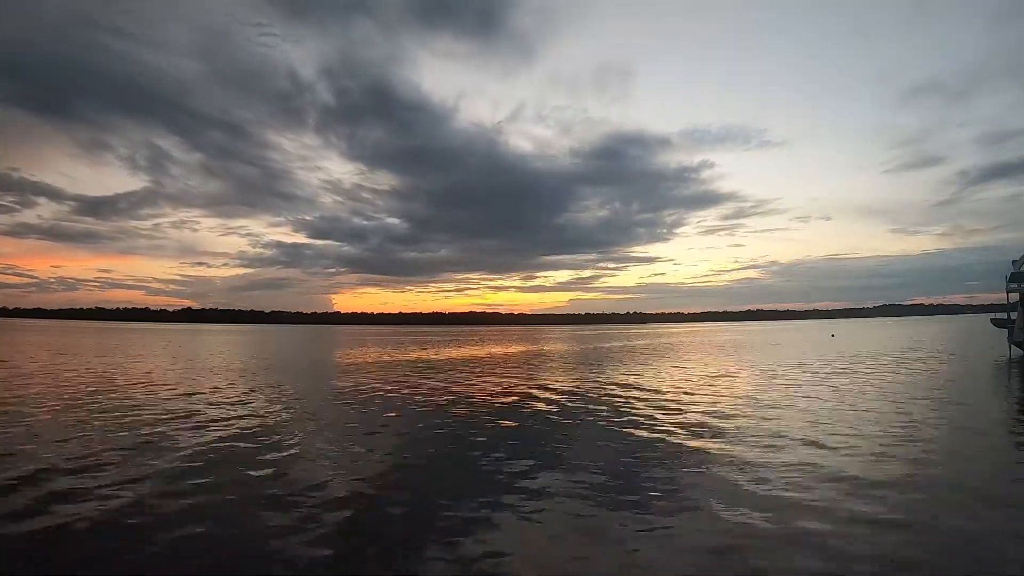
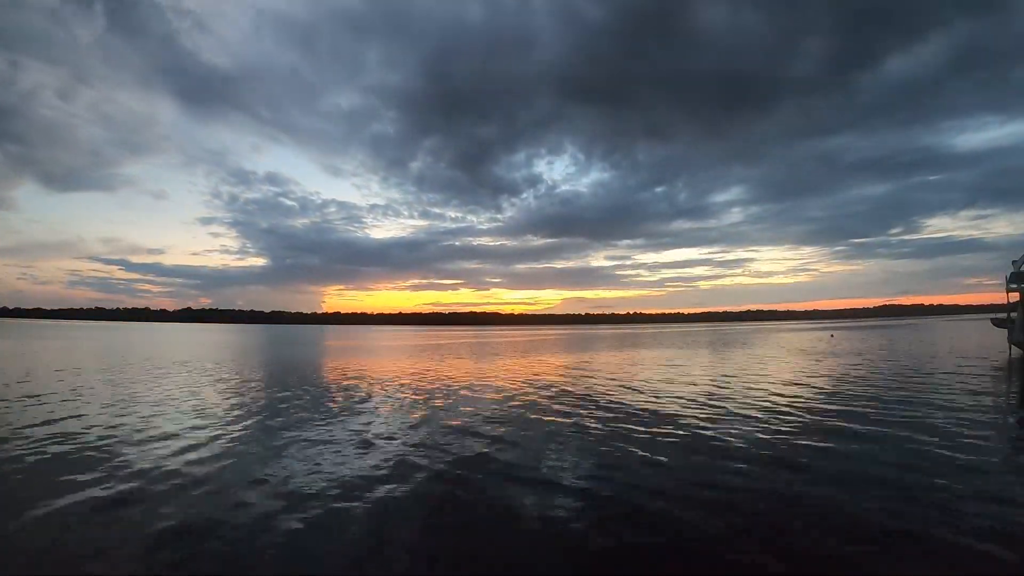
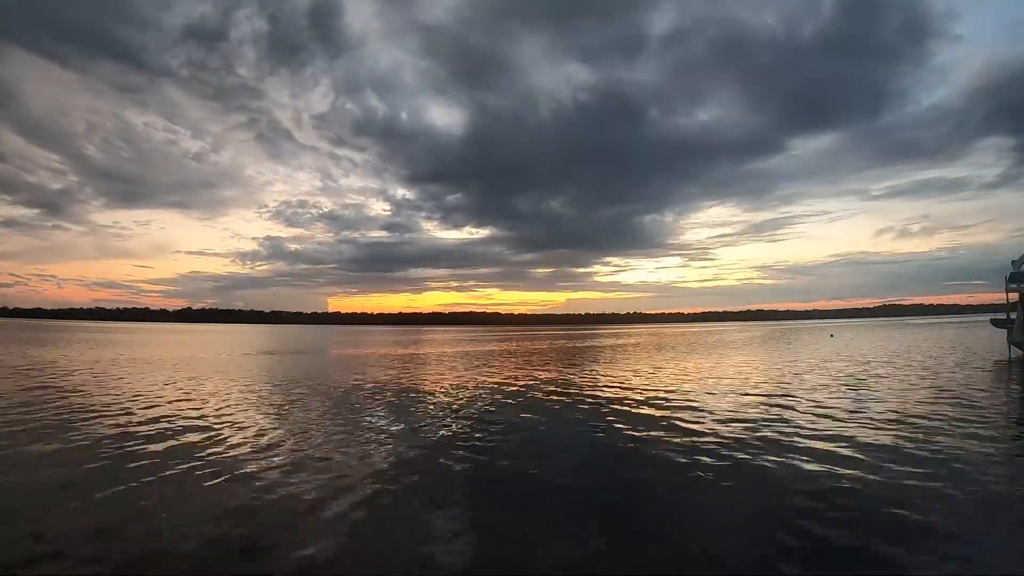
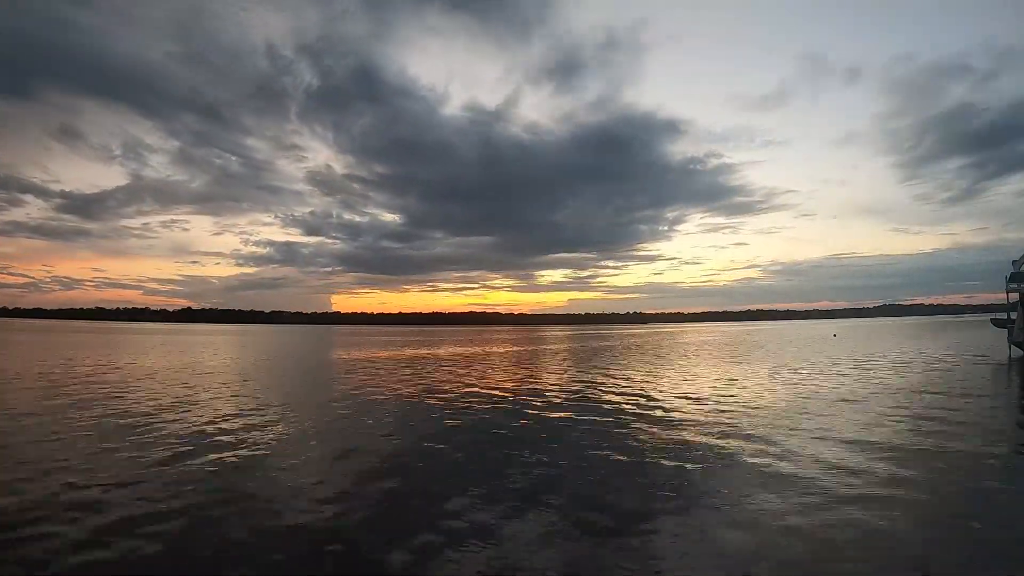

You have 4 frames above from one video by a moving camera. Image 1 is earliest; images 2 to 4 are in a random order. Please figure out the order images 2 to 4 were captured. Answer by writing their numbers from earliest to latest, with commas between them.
4, 3, 2
